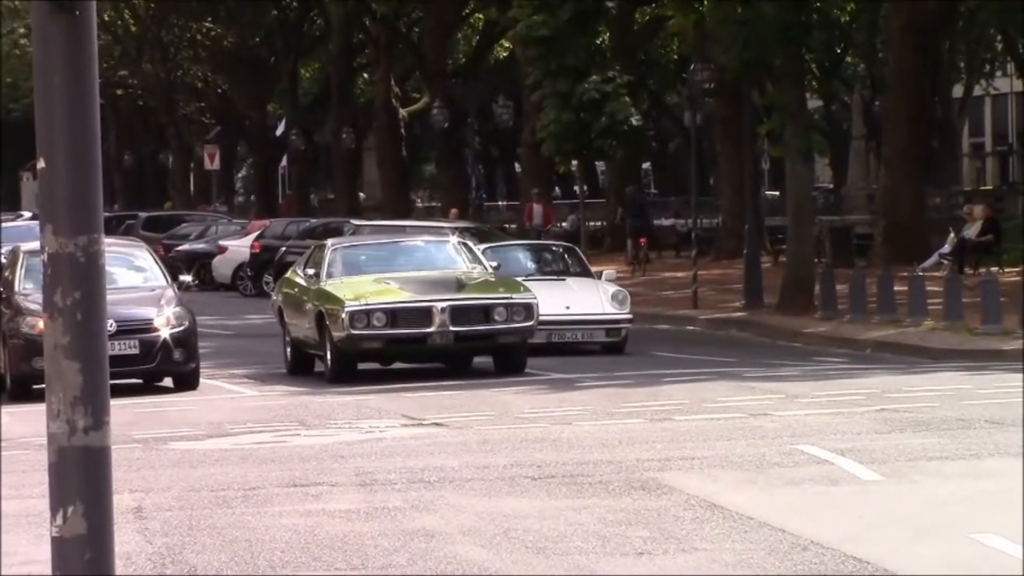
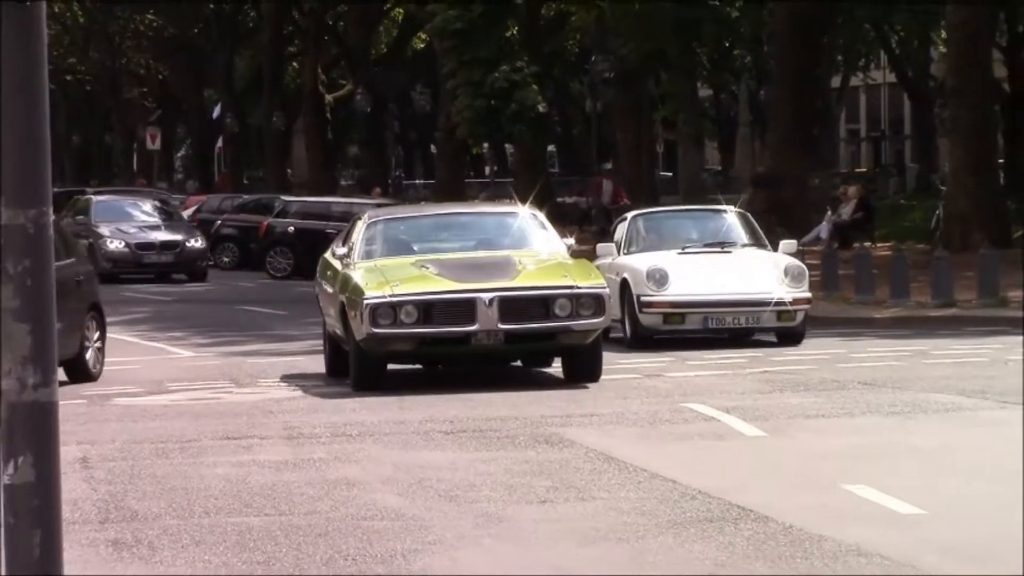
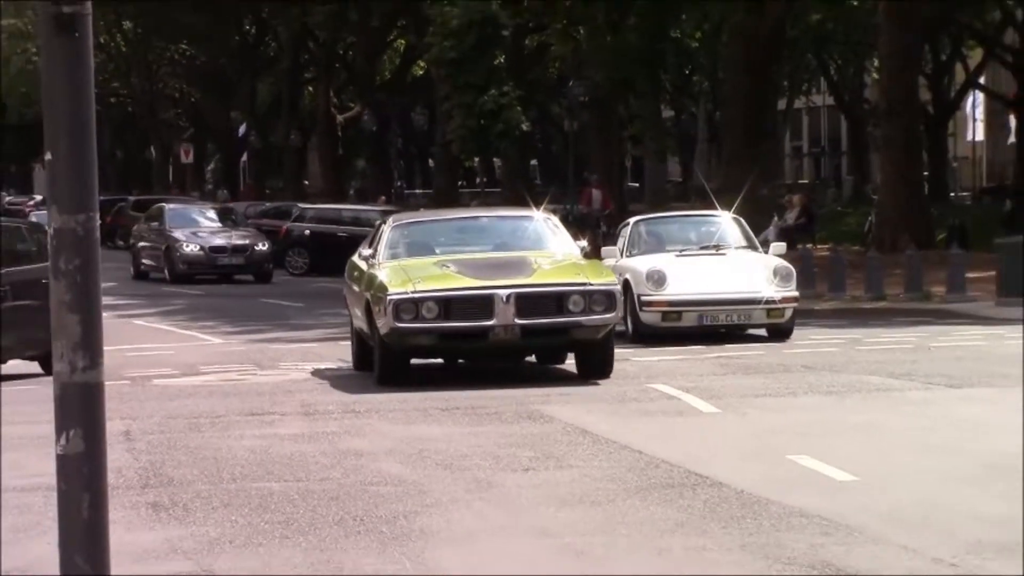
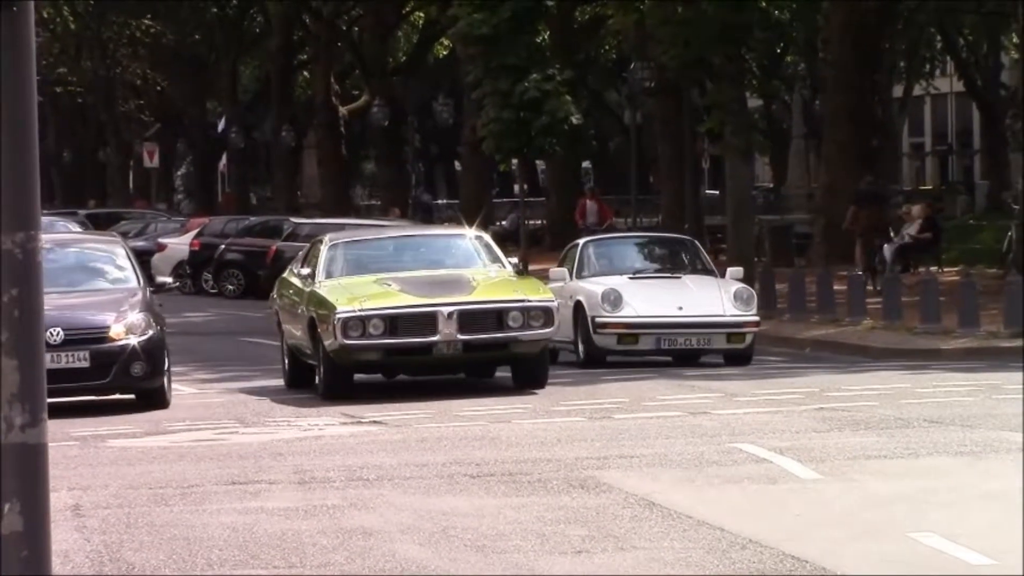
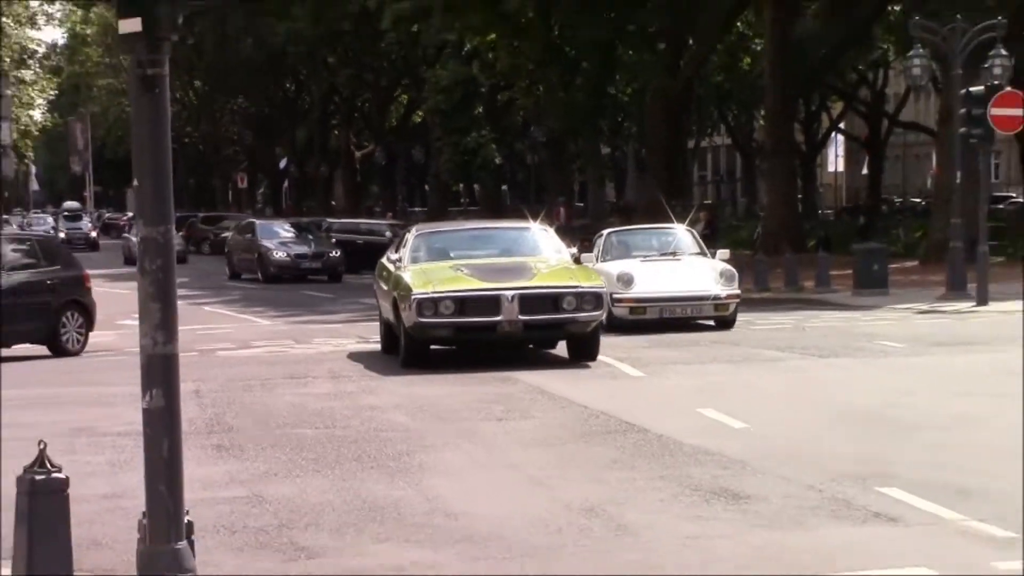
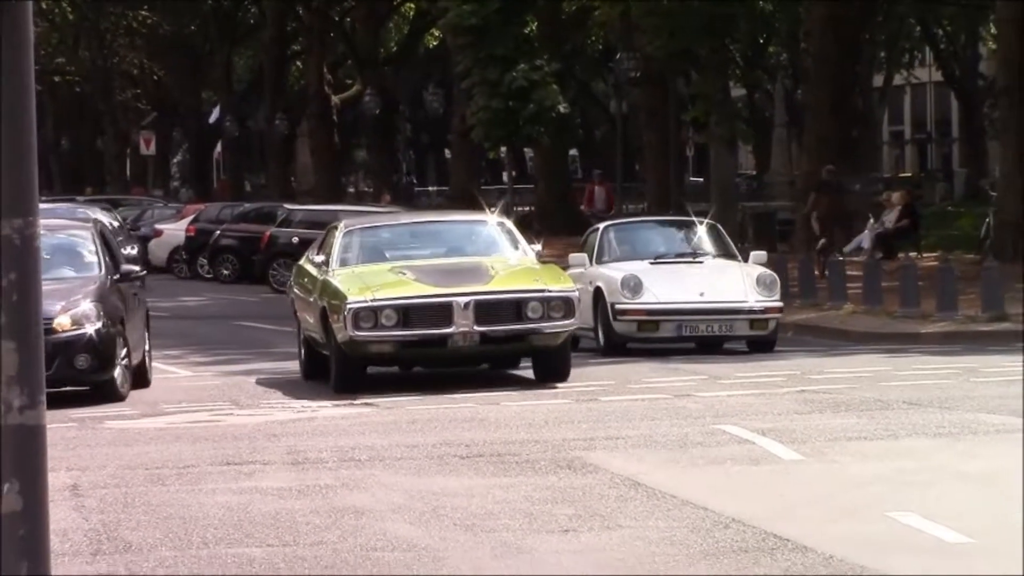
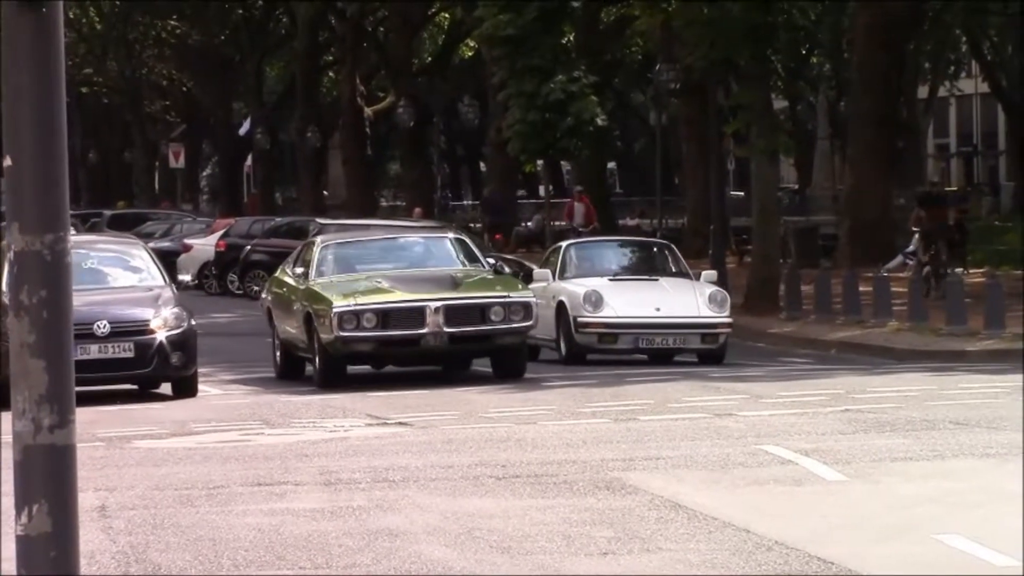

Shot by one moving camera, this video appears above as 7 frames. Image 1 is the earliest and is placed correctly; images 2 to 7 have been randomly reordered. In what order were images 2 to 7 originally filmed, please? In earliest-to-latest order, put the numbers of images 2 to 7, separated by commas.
7, 4, 6, 2, 3, 5
